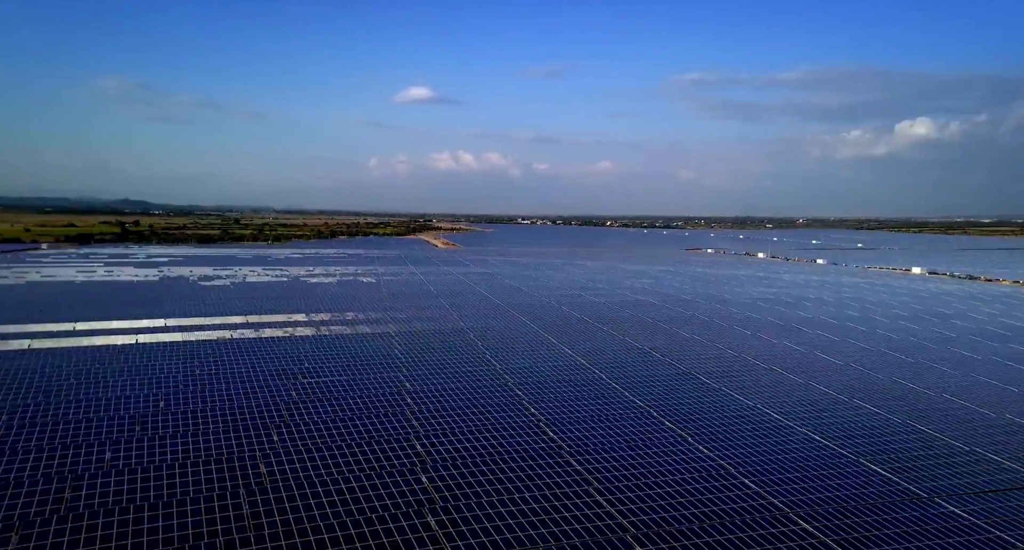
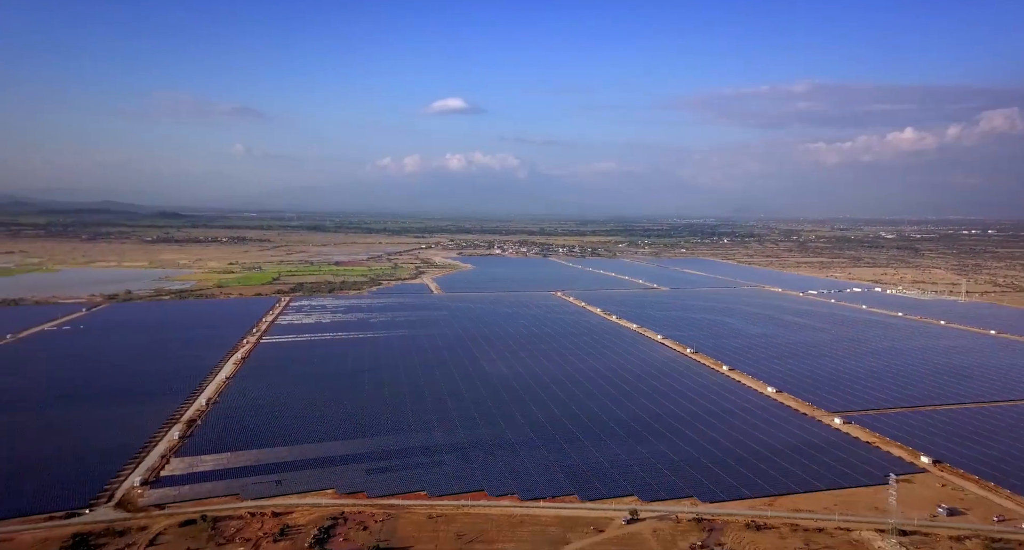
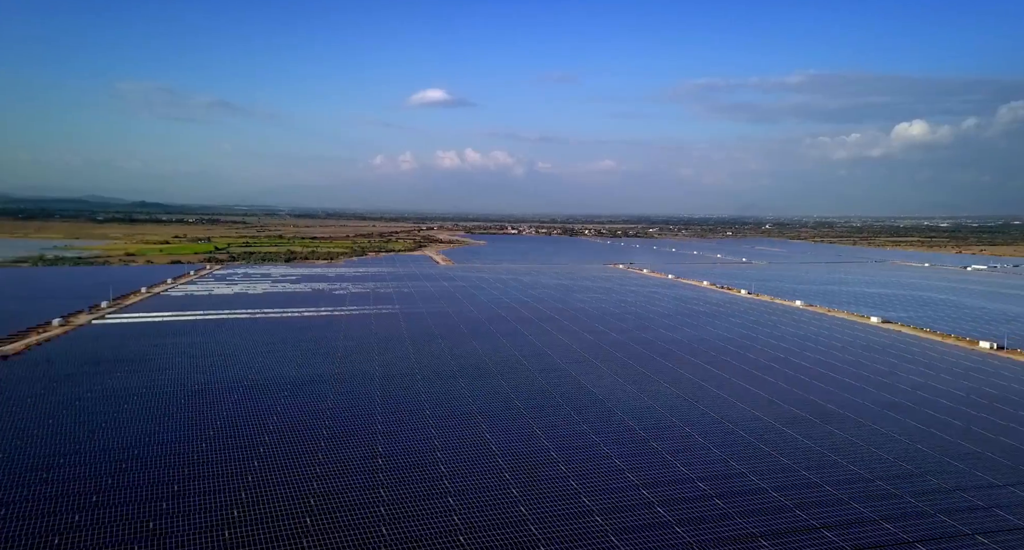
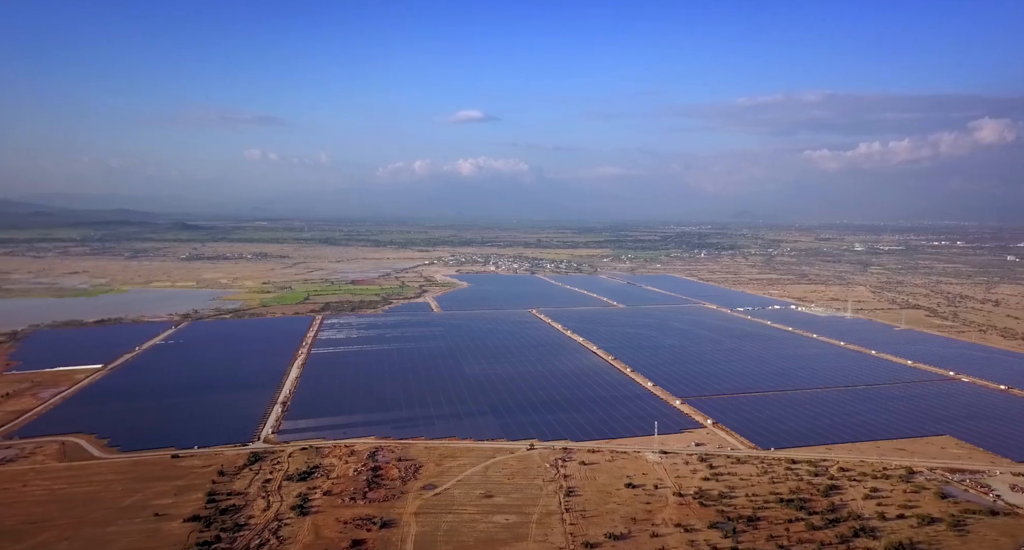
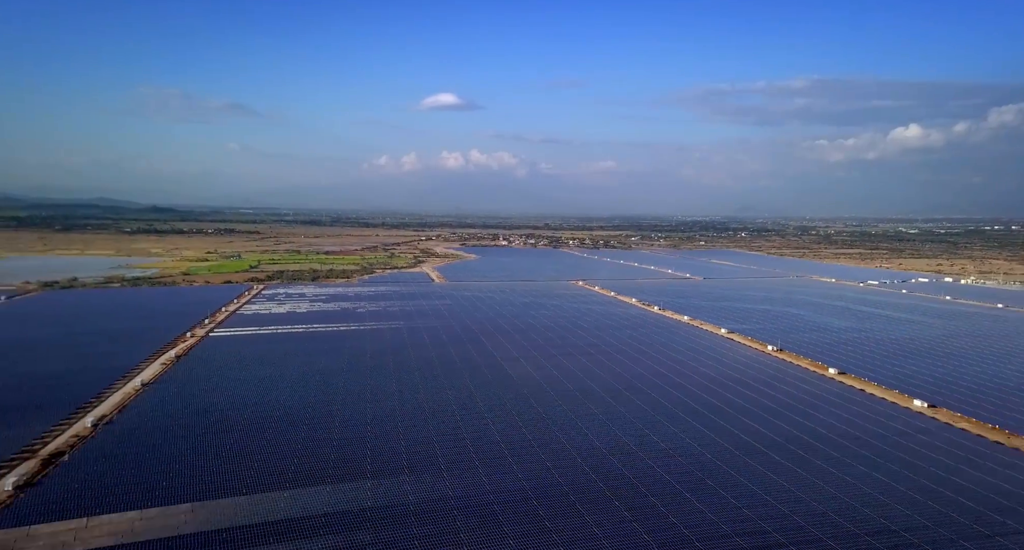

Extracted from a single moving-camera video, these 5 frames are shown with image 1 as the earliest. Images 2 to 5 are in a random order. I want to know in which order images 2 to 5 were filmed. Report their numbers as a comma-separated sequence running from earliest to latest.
3, 5, 2, 4
